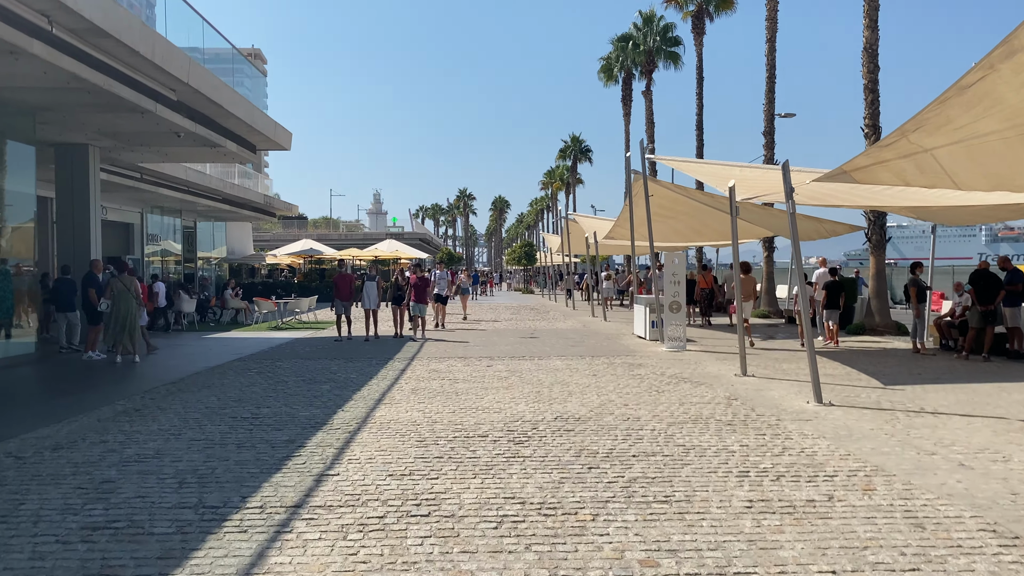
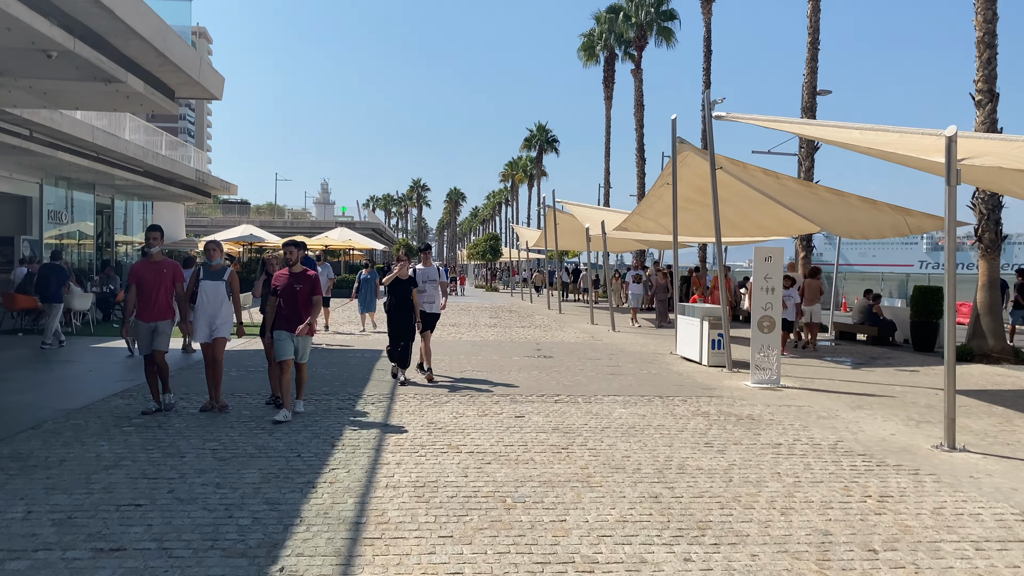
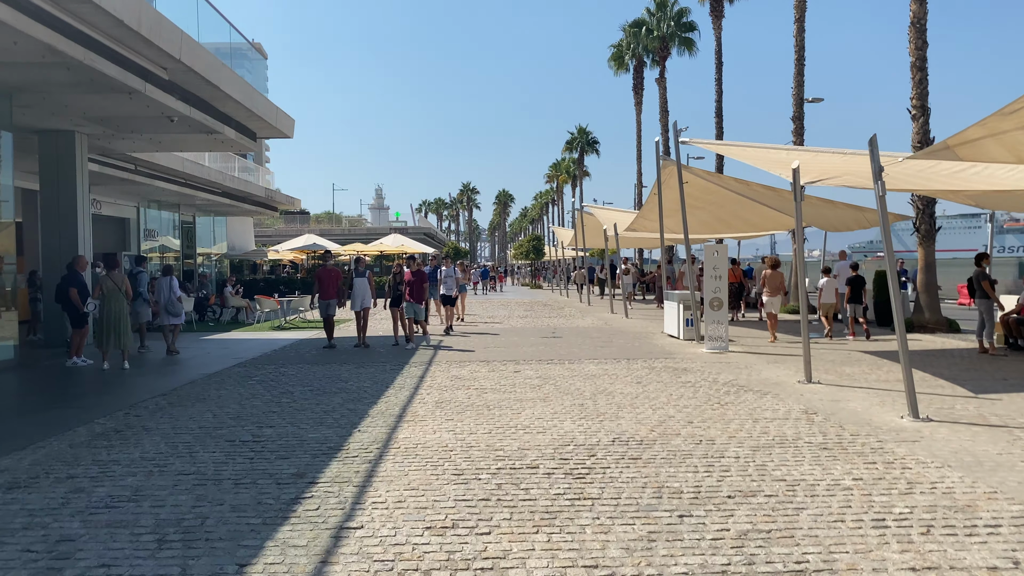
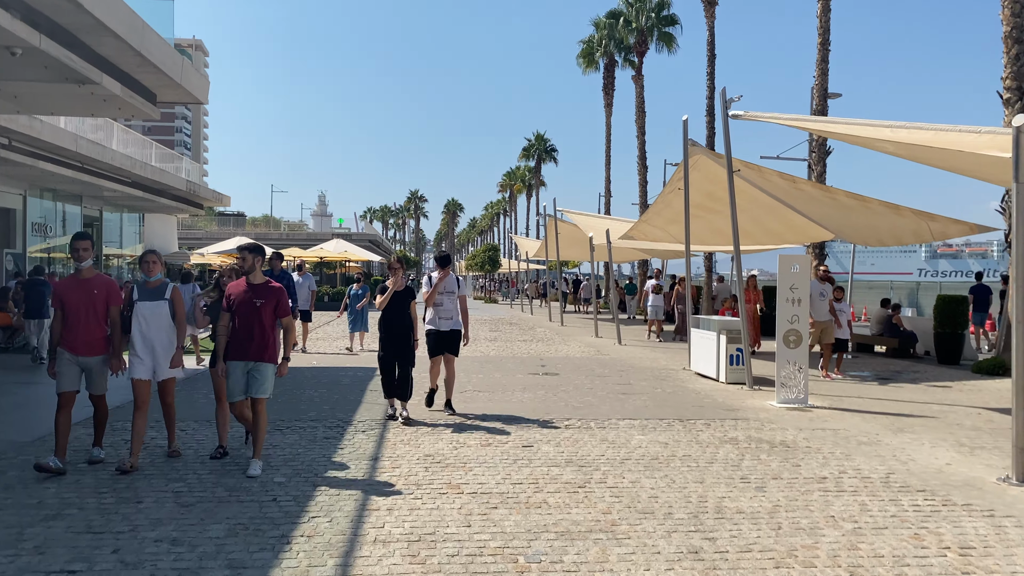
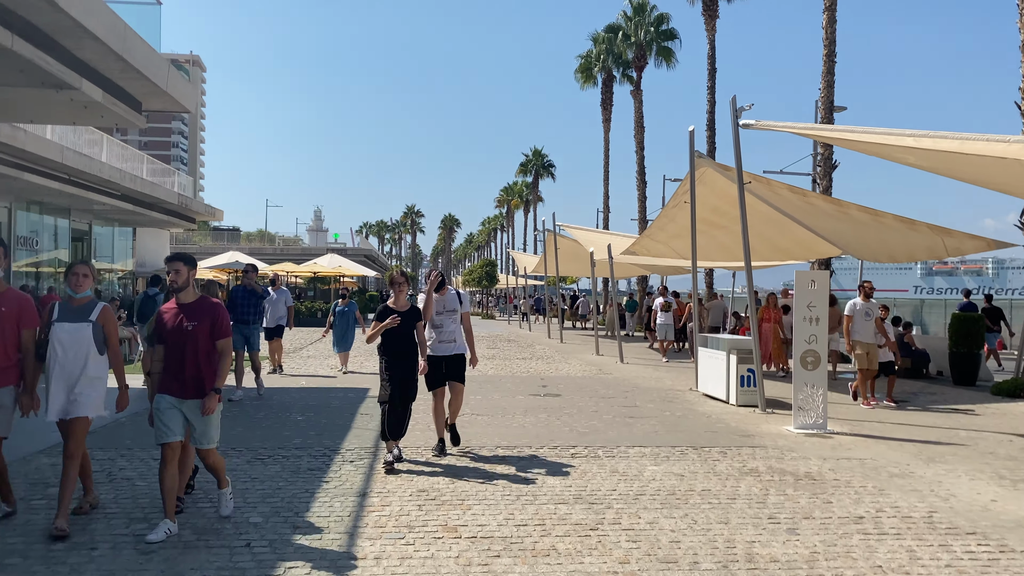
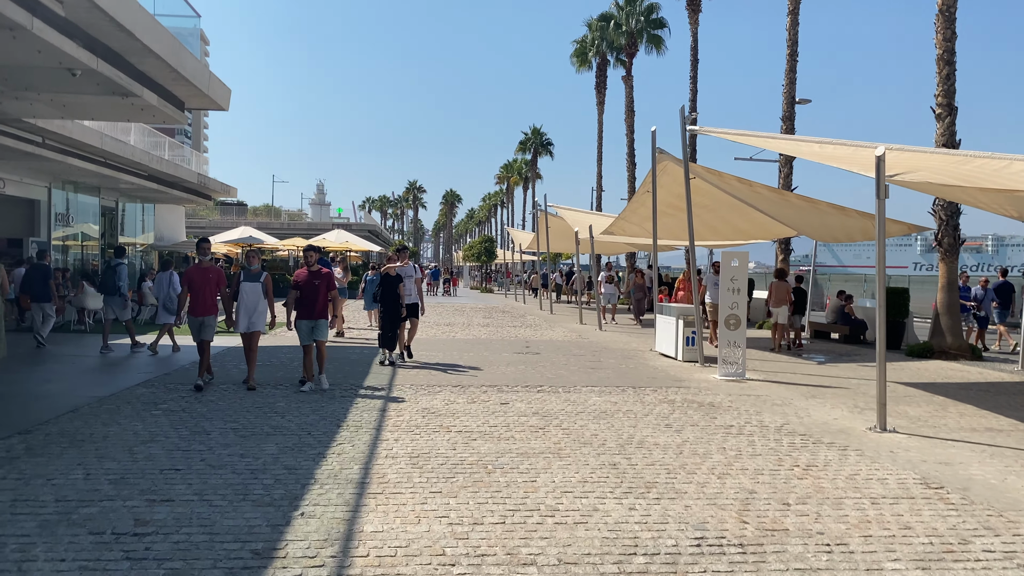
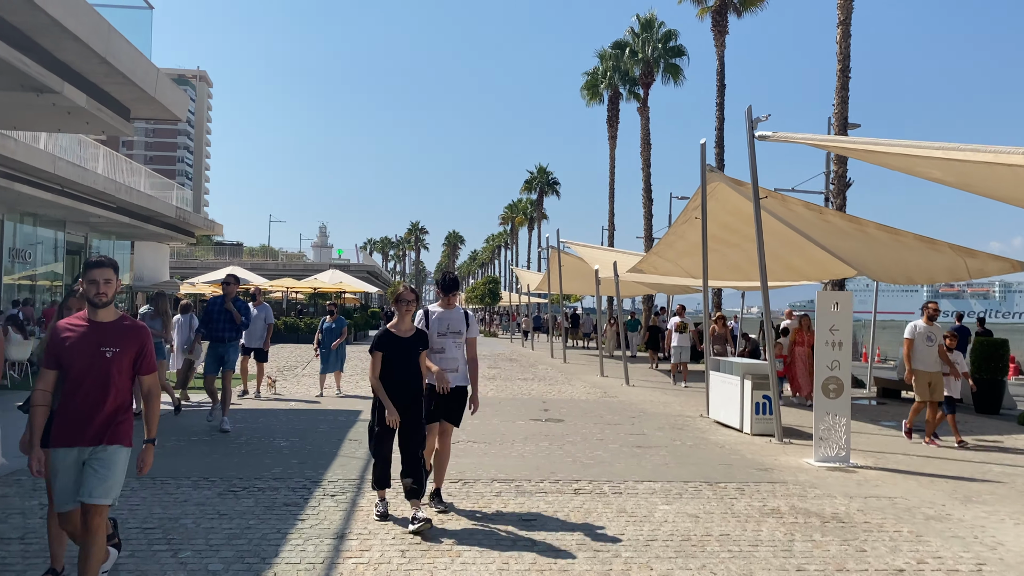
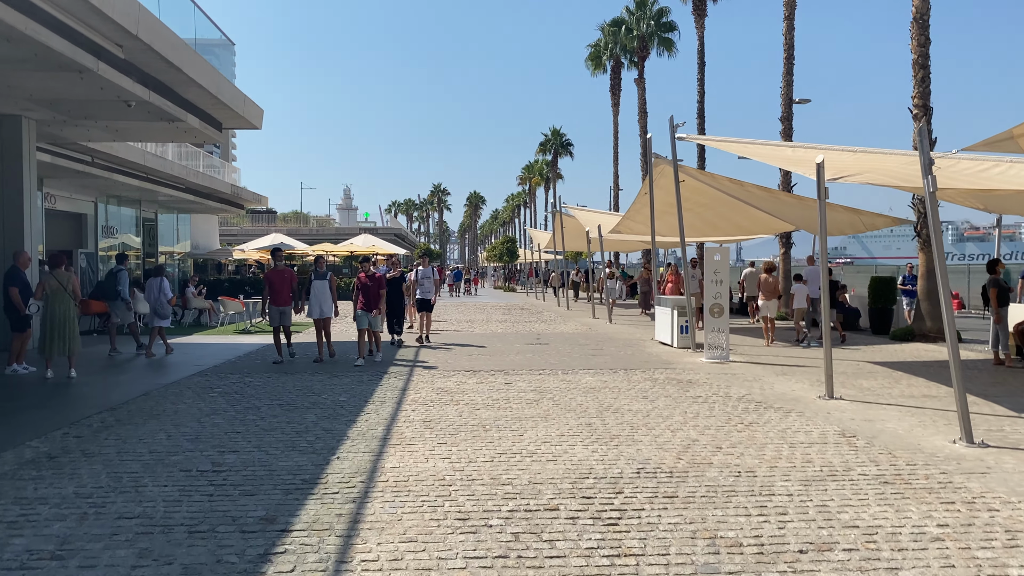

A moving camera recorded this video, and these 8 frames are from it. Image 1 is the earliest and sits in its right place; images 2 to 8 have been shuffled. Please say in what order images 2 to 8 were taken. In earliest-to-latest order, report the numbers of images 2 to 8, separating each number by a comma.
3, 8, 6, 2, 4, 5, 7
